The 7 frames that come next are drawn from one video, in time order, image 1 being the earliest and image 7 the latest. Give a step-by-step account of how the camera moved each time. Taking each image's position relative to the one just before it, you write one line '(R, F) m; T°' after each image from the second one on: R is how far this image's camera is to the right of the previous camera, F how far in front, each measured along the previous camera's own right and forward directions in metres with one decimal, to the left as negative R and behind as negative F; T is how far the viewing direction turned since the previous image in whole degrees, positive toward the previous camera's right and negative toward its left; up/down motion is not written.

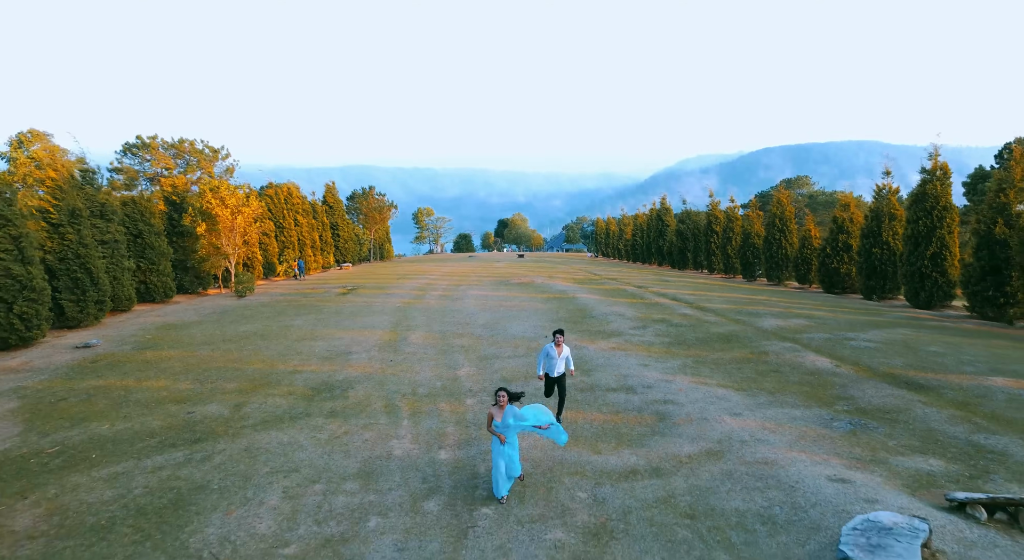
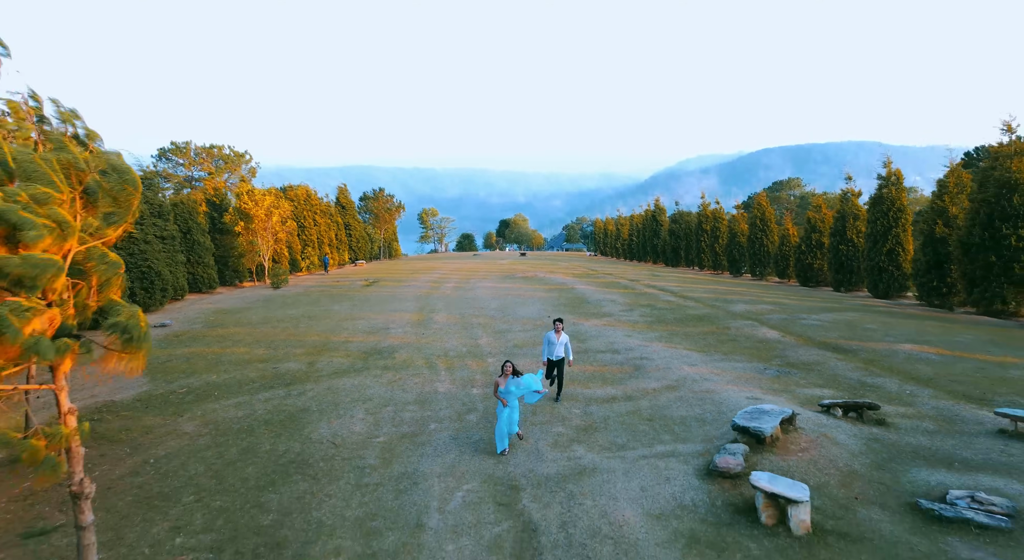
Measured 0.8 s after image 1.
(-0.3, -2.8) m; 0°
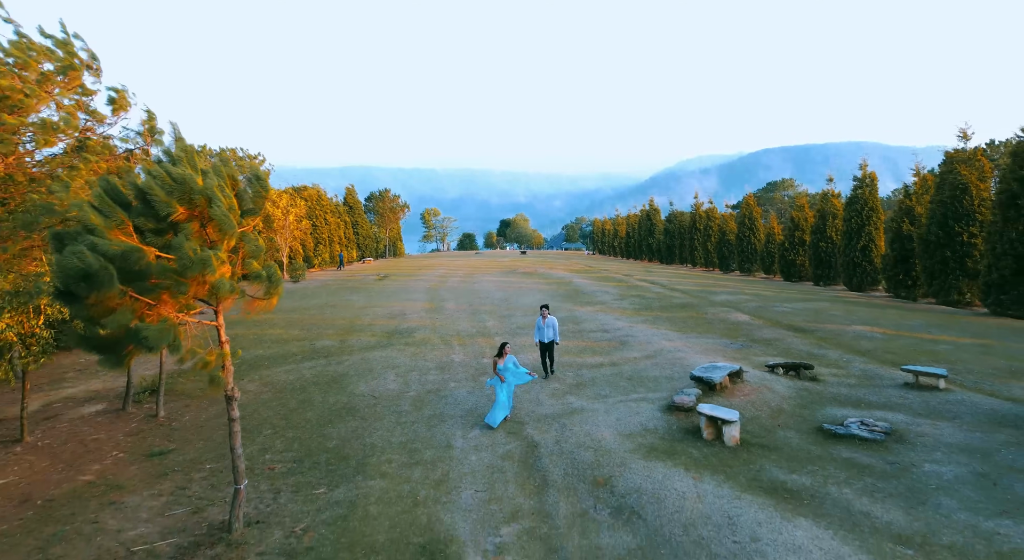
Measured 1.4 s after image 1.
(-0.1, -2.0) m; 0°
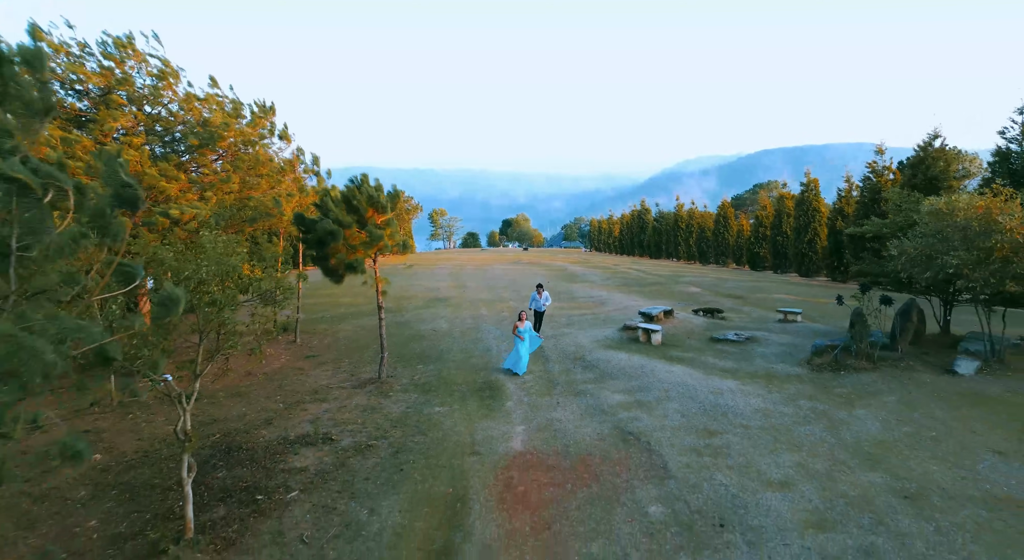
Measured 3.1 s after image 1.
(-0.4, -5.4) m; 0°
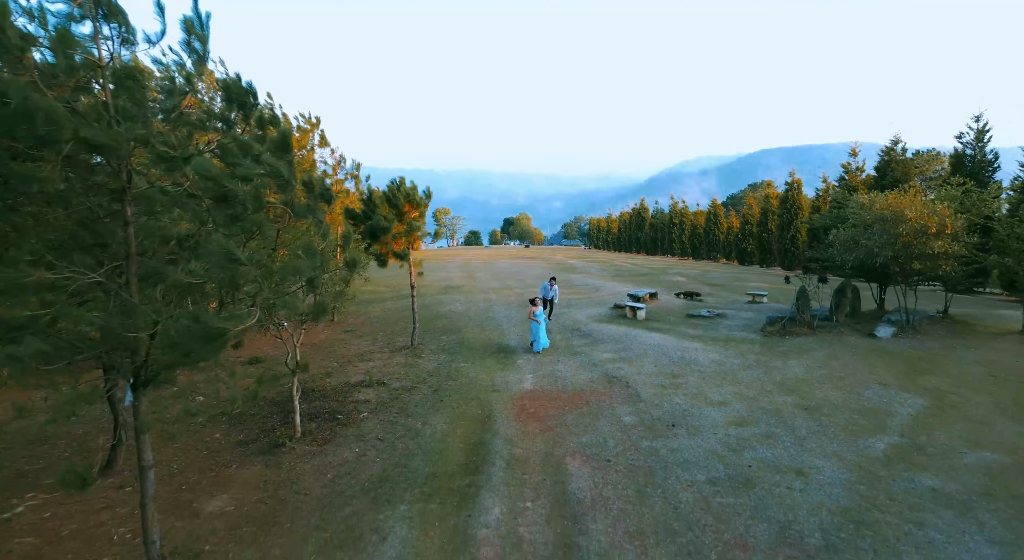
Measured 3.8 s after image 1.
(-0.2, -2.5) m; 0°
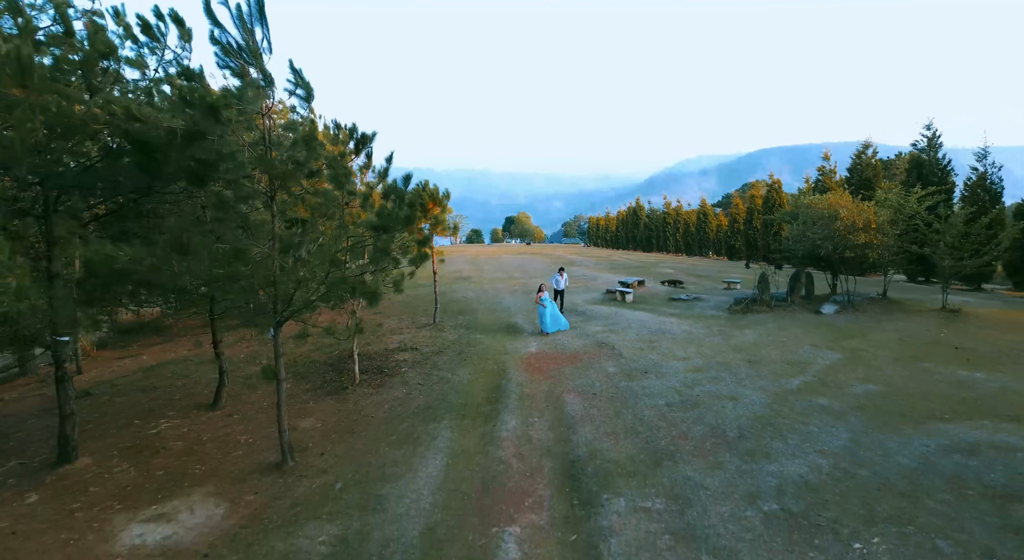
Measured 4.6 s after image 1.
(-0.2, -2.5) m; 0°
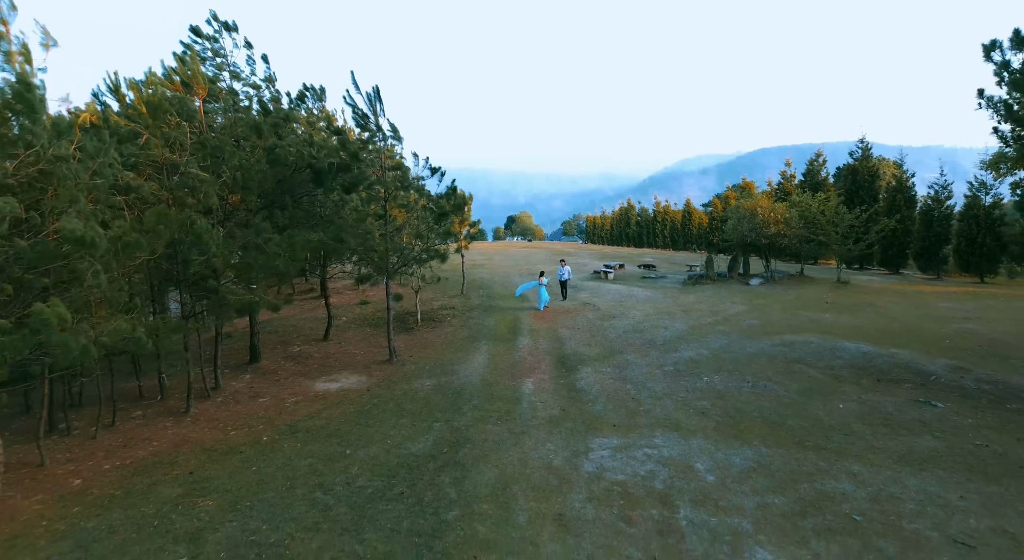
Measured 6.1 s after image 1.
(-0.4, -5.3) m; 0°
